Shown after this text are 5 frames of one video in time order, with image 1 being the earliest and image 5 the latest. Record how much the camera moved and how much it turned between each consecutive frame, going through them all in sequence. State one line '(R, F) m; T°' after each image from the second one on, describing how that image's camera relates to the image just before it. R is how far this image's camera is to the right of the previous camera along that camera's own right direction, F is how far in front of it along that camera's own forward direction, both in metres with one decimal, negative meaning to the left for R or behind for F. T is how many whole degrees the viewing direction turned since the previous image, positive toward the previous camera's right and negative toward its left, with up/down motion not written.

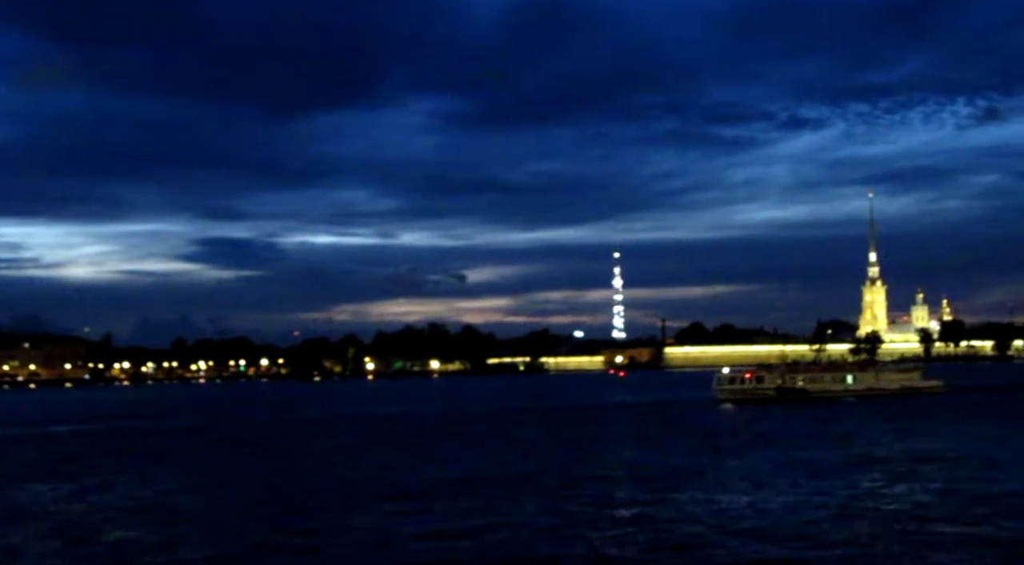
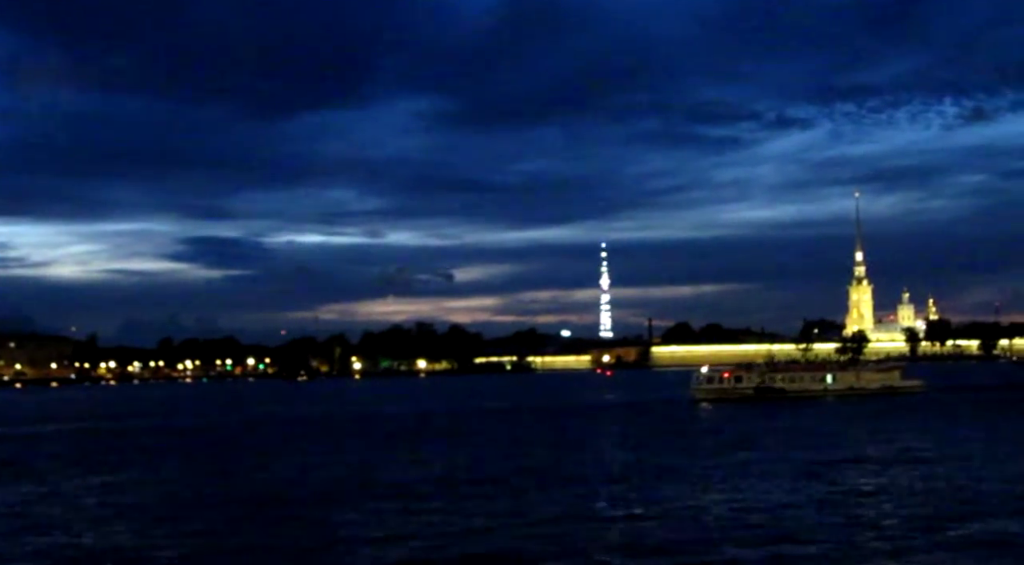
(-0.8, -0.9) m; +1°
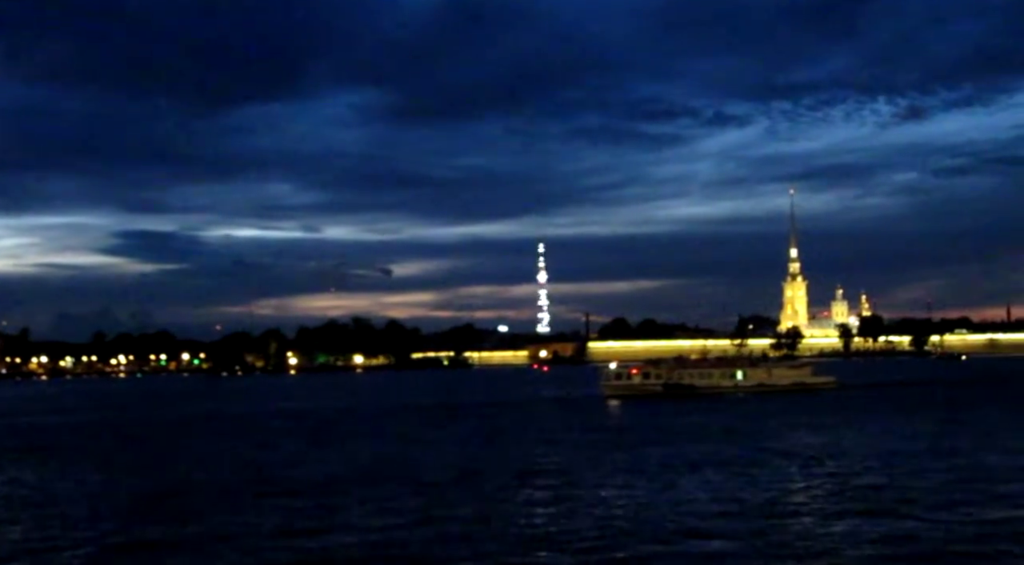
(+0.1, -0.1) m; +2°
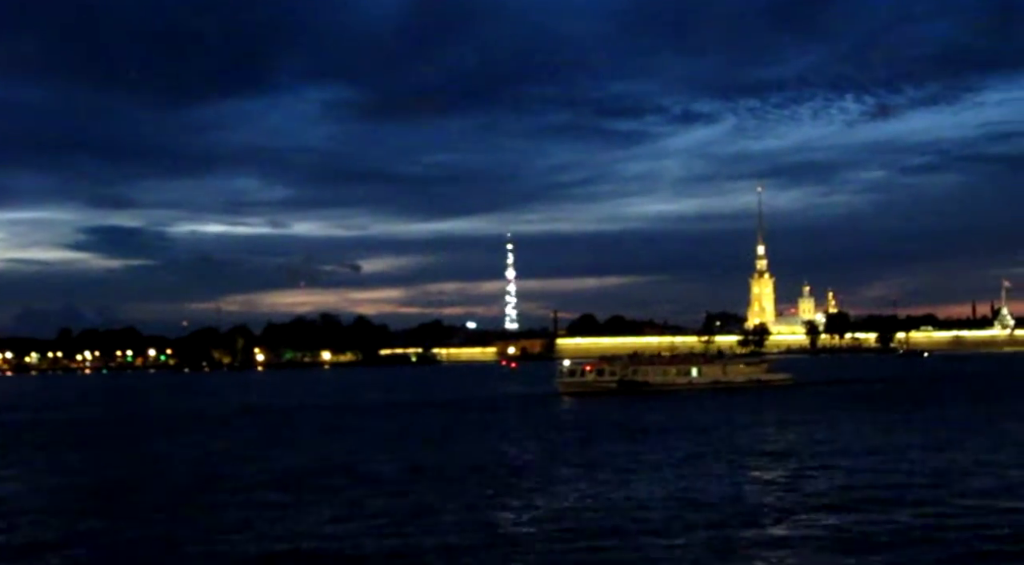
(0.0, 0.0) m; +1°
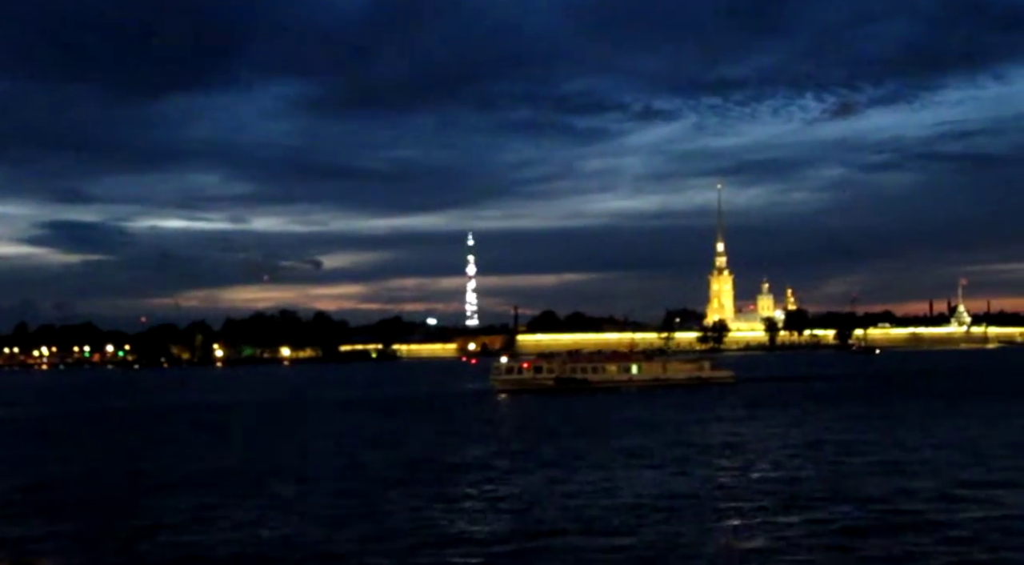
(-0.1, -0.8) m; +1°
